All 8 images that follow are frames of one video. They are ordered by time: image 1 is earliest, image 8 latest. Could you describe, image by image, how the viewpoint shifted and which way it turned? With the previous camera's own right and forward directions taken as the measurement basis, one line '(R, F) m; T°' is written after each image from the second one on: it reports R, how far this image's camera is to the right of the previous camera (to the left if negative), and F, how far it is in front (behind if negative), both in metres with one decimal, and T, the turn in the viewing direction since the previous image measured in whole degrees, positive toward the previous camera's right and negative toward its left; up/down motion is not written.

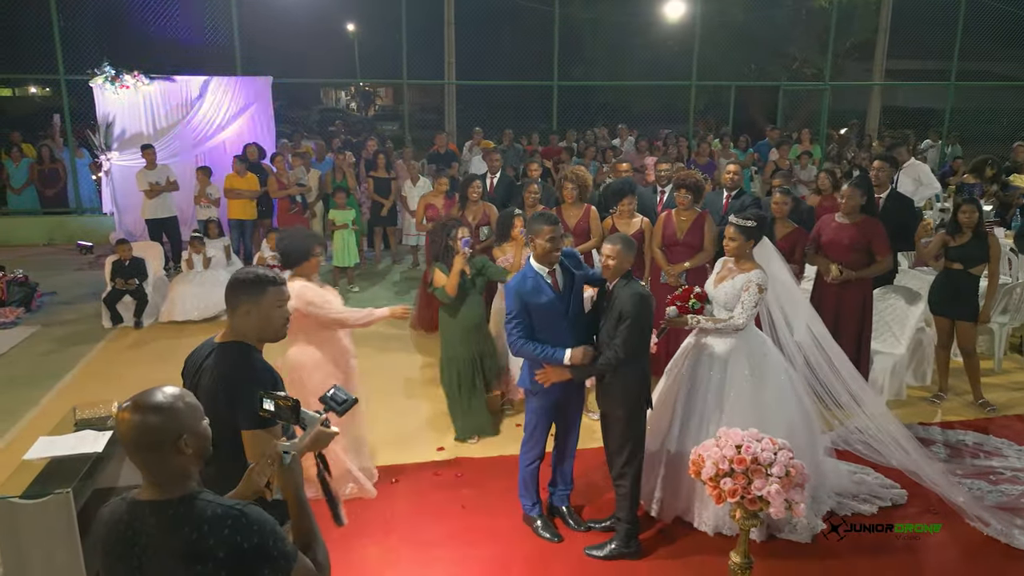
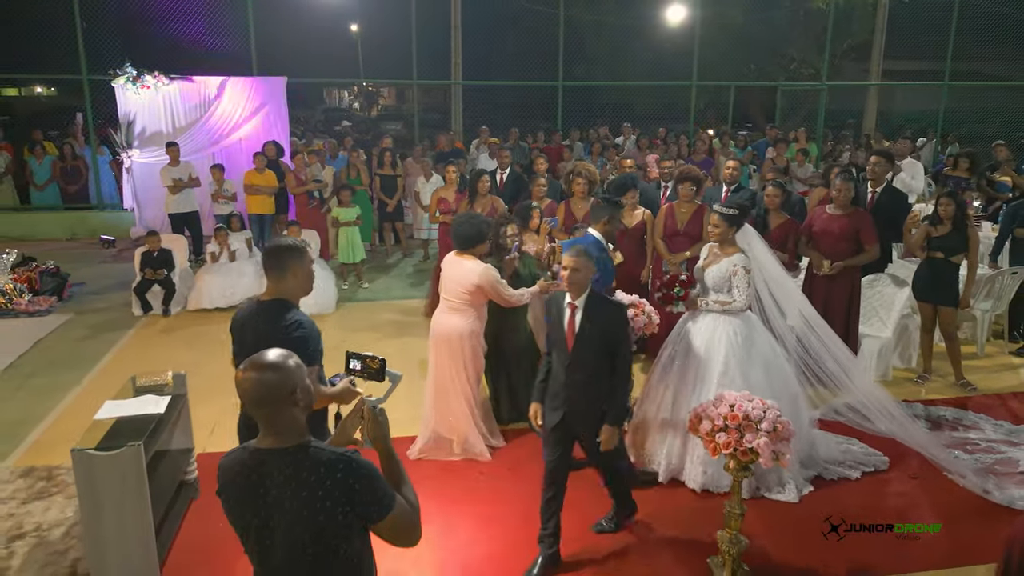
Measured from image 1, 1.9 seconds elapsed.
(-0.1, -0.4) m; 0°
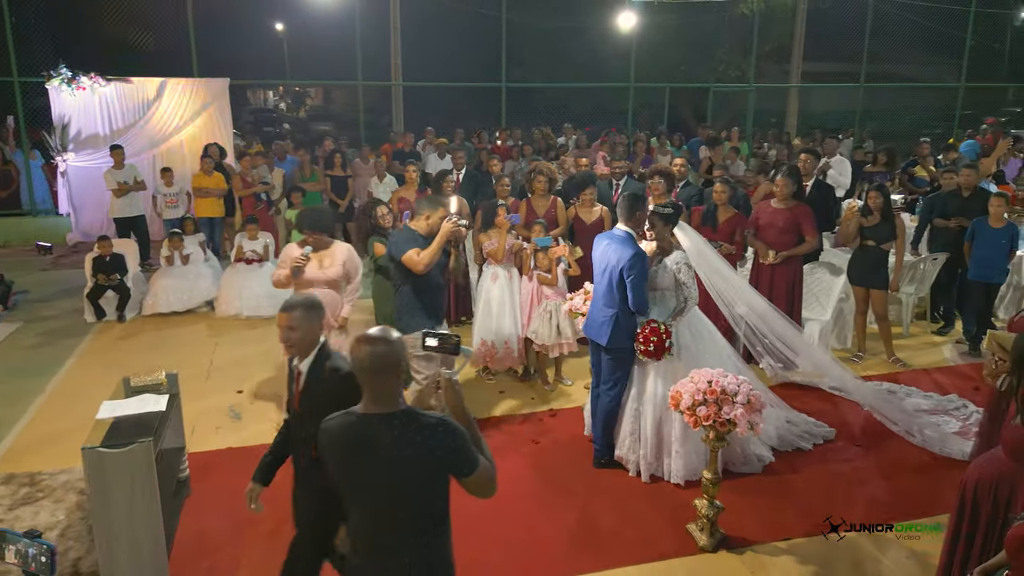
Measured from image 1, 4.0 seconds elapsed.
(-0.3, -0.2) m; +5°
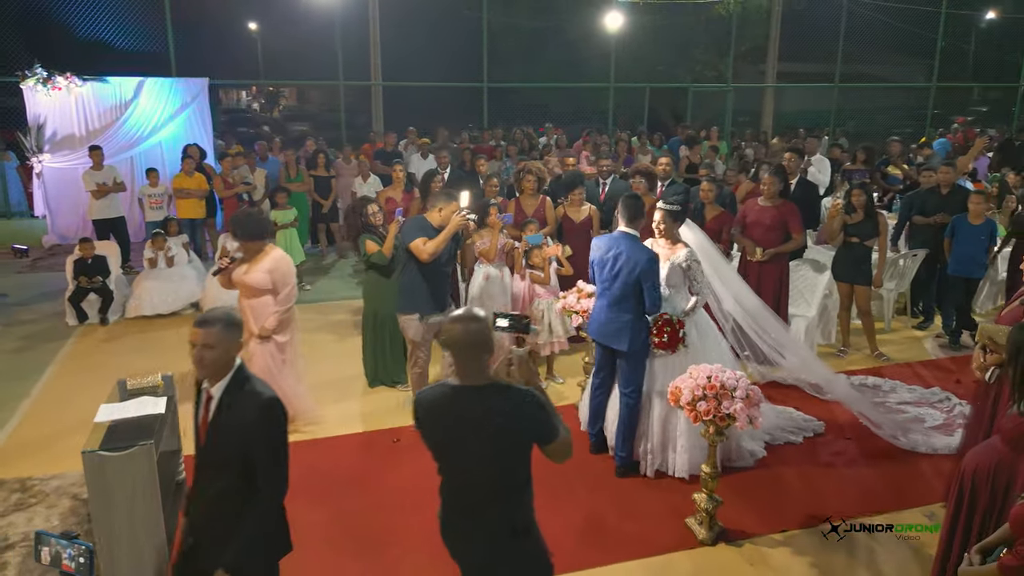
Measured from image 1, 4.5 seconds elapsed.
(-0.1, 0.0) m; +2°
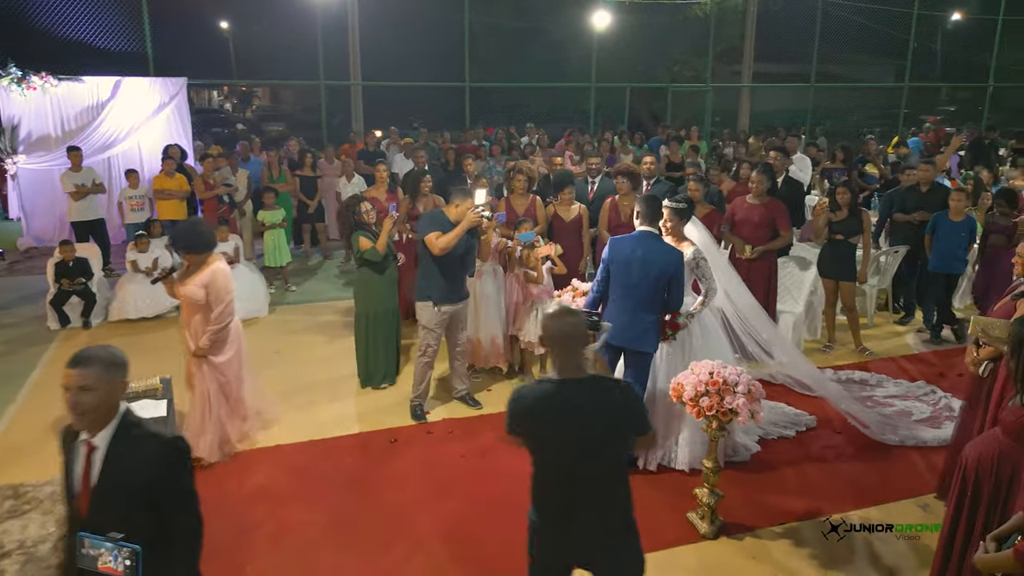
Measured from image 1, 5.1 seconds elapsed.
(-0.1, 0.0) m; +2°
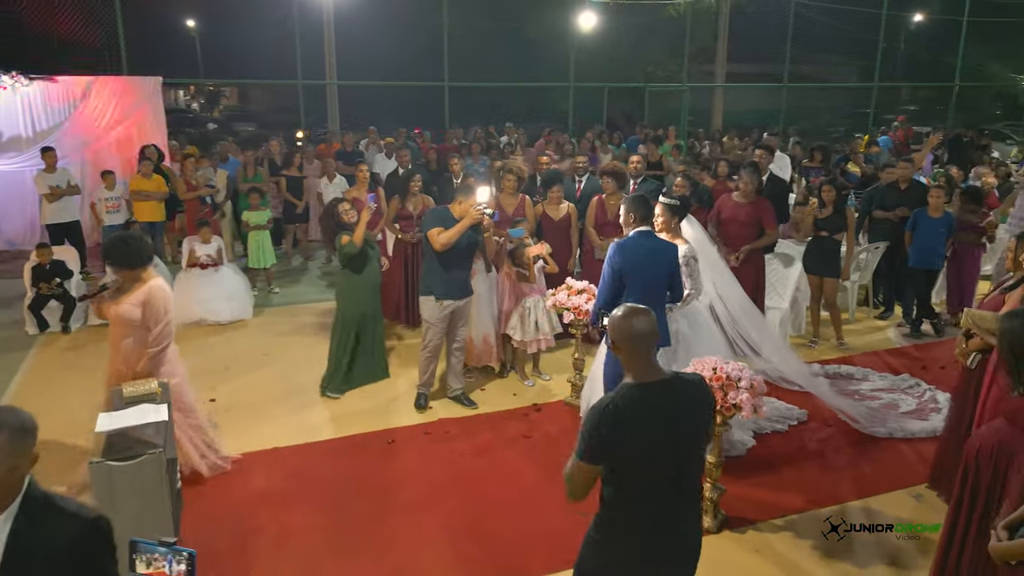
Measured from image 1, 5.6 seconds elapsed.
(-0.2, 0.0) m; +2°
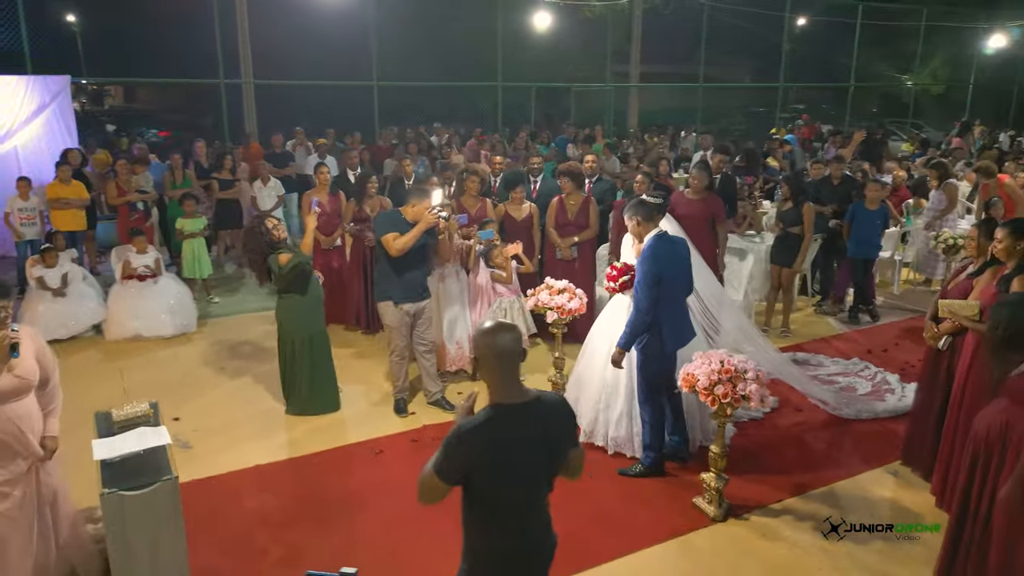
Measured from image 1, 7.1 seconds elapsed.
(-0.5, +0.1) m; +7°
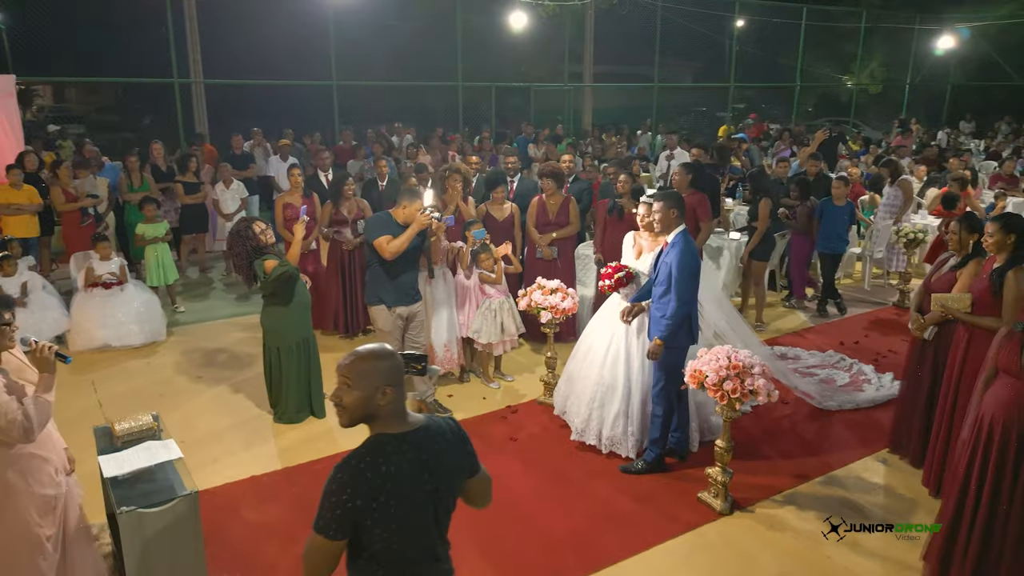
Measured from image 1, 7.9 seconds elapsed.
(-0.3, 0.0) m; +4°
